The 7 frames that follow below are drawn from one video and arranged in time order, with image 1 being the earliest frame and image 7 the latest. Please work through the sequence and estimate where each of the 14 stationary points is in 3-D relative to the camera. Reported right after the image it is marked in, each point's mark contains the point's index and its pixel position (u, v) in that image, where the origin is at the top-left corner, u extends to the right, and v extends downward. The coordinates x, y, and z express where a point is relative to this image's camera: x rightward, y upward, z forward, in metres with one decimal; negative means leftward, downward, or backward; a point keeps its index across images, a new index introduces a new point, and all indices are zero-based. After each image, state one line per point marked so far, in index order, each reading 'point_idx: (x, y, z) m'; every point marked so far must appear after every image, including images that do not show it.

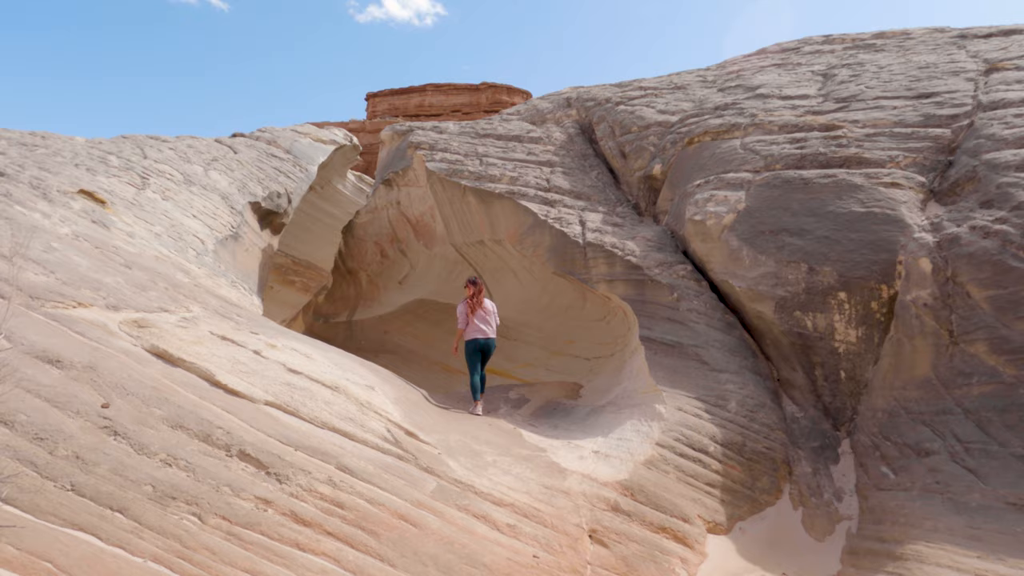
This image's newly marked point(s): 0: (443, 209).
0: (-0.8, +0.9, +8.2) m
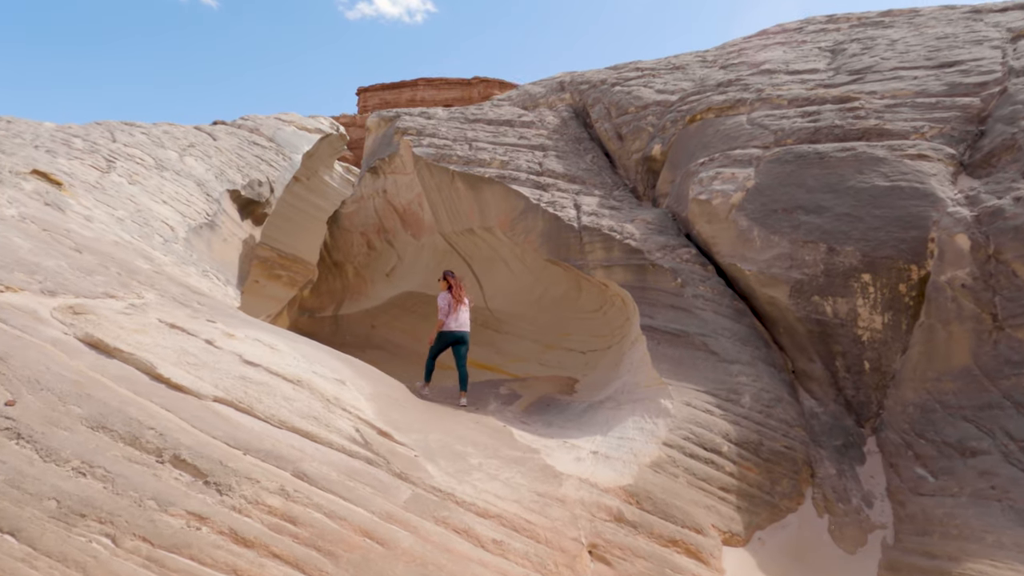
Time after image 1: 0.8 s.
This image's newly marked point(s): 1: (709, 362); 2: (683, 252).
0: (-0.9, +1.0, +7.8) m
1: (+1.2, -0.5, +4.0) m
2: (+1.3, +0.3, +5.0) m
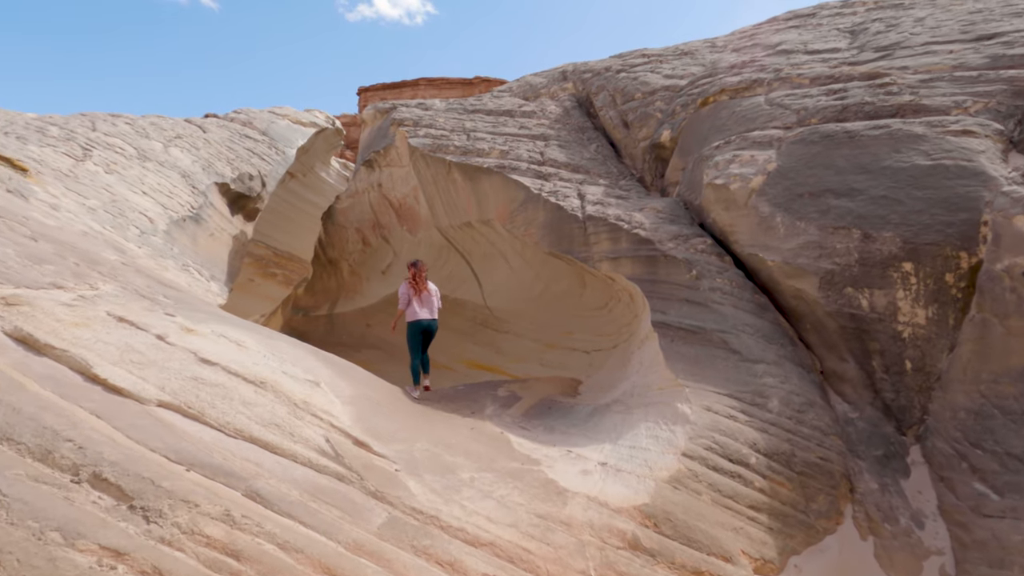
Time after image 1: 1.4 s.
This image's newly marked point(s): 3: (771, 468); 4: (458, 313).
0: (-0.9, +1.1, +7.3) m
1: (+1.2, -0.4, +3.6) m
2: (+1.3, +0.3, +4.6) m
3: (+1.2, -0.8, +3.0) m
4: (-0.5, -0.3, +7.6) m
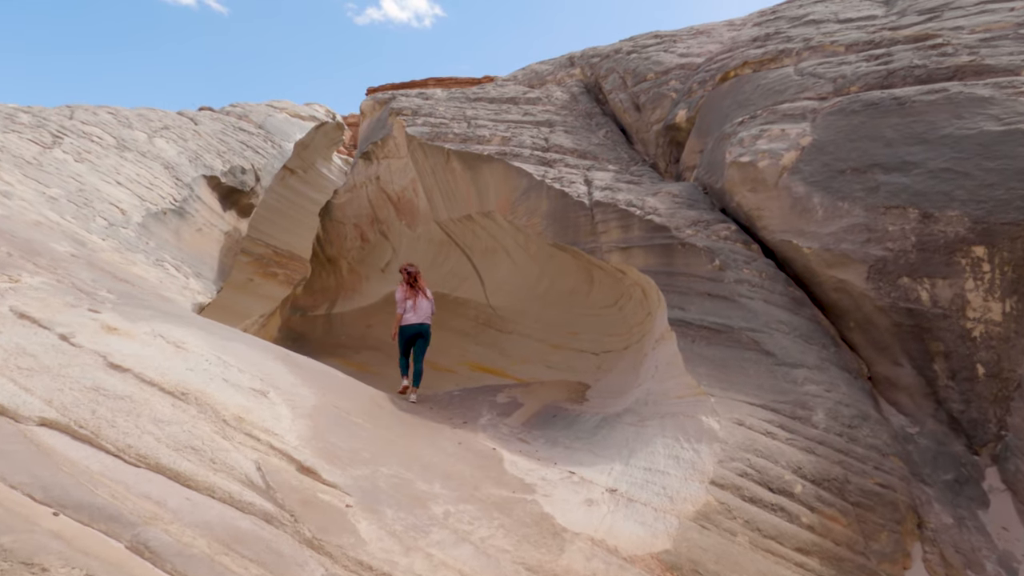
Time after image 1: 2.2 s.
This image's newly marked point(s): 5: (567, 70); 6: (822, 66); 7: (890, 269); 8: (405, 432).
0: (-0.9, +1.1, +6.8) m
1: (+1.1, -0.4, +3.0) m
2: (+1.2, +0.4, +4.0) m
3: (+1.1, -0.8, +2.5) m
4: (-0.5, -0.3, +7.0) m
5: (+0.7, +2.8, +8.4) m
6: (+2.0, +1.5, +4.4) m
7: (+1.8, +0.1, +3.1) m
8: (-0.5, -0.7, +3.2) m
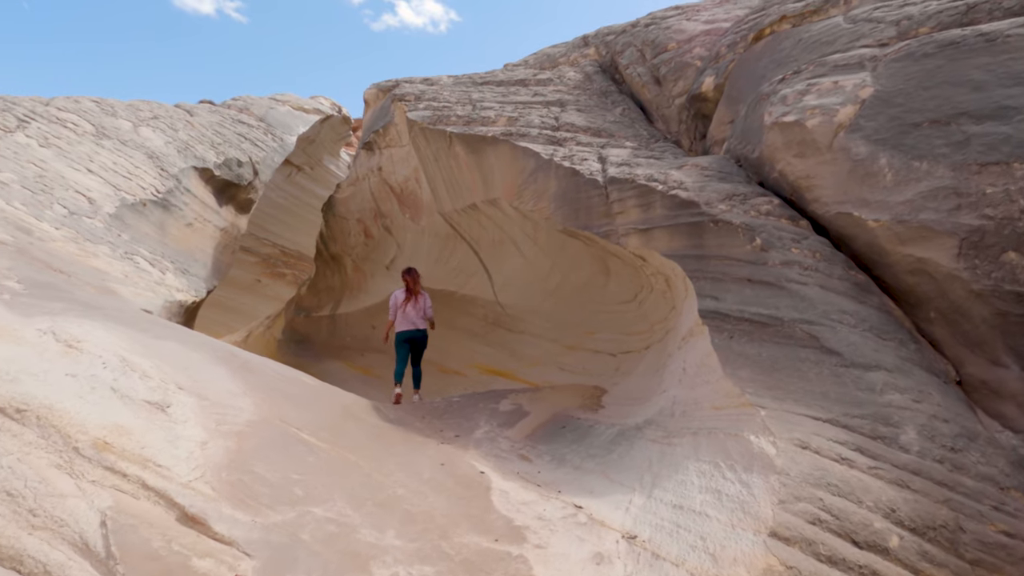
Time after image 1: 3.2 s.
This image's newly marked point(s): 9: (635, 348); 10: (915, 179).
0: (-0.8, +1.2, +6.2) m
1: (+1.1, -0.3, +2.4) m
2: (+1.2, +0.4, +3.3) m
3: (+1.1, -0.7, +1.8) m
4: (-0.4, -0.2, +6.4) m
5: (+0.8, +2.8, +7.7) m
6: (+2.0, +1.5, +3.7) m
7: (+1.7, +0.2, +2.4) m
8: (-0.6, -0.6, +2.6) m
9: (+0.9, -0.5, +5.1) m
10: (+1.6, +0.4, +2.7) m
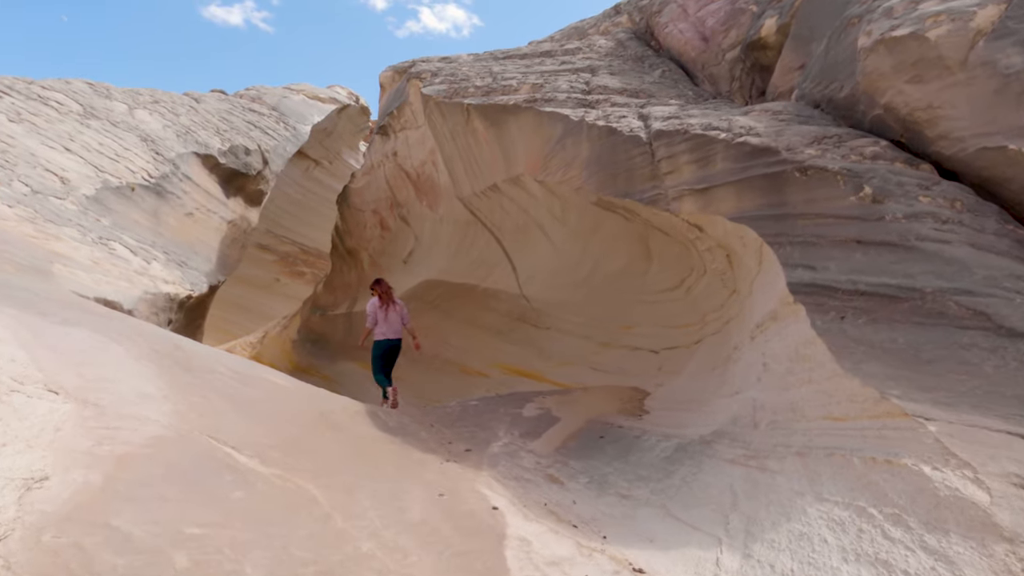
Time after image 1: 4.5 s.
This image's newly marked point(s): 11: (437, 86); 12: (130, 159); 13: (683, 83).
0: (-0.6, +1.2, +5.5) m
1: (+1.2, -0.2, +1.6) m
2: (+1.3, +0.5, +2.5) m
3: (+1.1, -0.6, +1.0) m
4: (-0.2, -0.1, +5.6) m
5: (+1.0, +2.9, +6.9) m
6: (+2.1, +1.7, +2.8) m
7: (+1.8, +0.3, +1.6) m
8: (-0.5, -0.5, +1.9) m
9: (+1.1, -0.3, +4.2) m
10: (+1.7, +0.6, +1.9) m
11: (-0.7, +1.8, +5.5) m
12: (-3.6, +1.2, +6.3) m
13: (+1.3, +1.6, +5.2) m
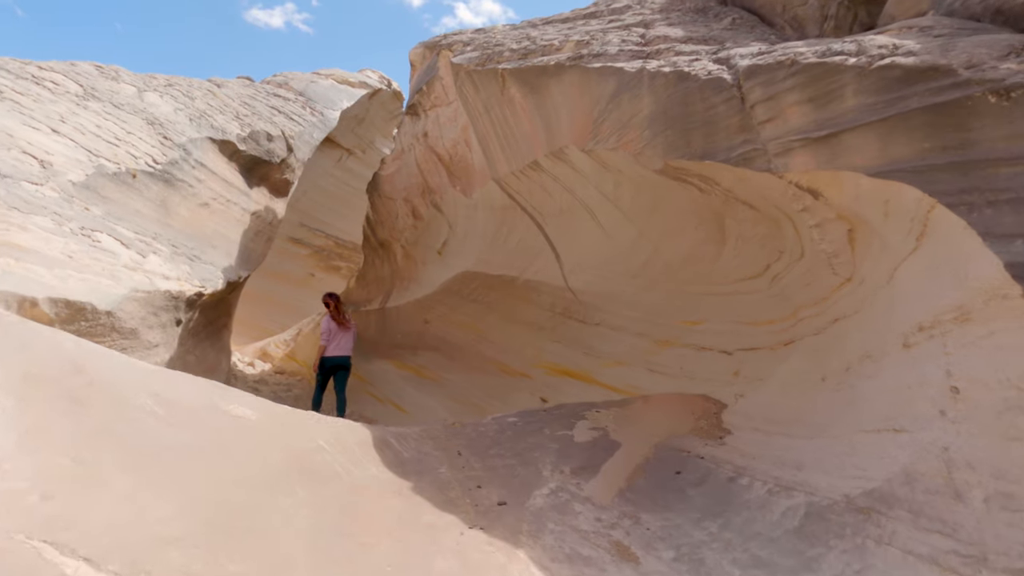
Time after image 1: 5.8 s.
0: (-0.3, +1.3, +4.7) m
1: (+1.2, -0.1, +0.7) m
2: (+1.4, +0.6, +1.6) m
3: (+1.1, -0.6, +0.1) m
4: (+0.1, -0.1, +4.8) m
5: (+1.4, +3.0, +6.0) m
6: (+2.2, +1.7, +1.9) m
7: (+1.8, +0.3, +0.7) m
8: (-0.4, -0.5, +1.1) m
9: (+1.3, -0.3, +3.4) m
10: (+1.8, +0.6, +1.0) m
11: (-0.4, +1.8, +4.7) m
12: (-3.3, +1.2, +5.8) m
13: (+1.6, +1.7, +4.3) m
